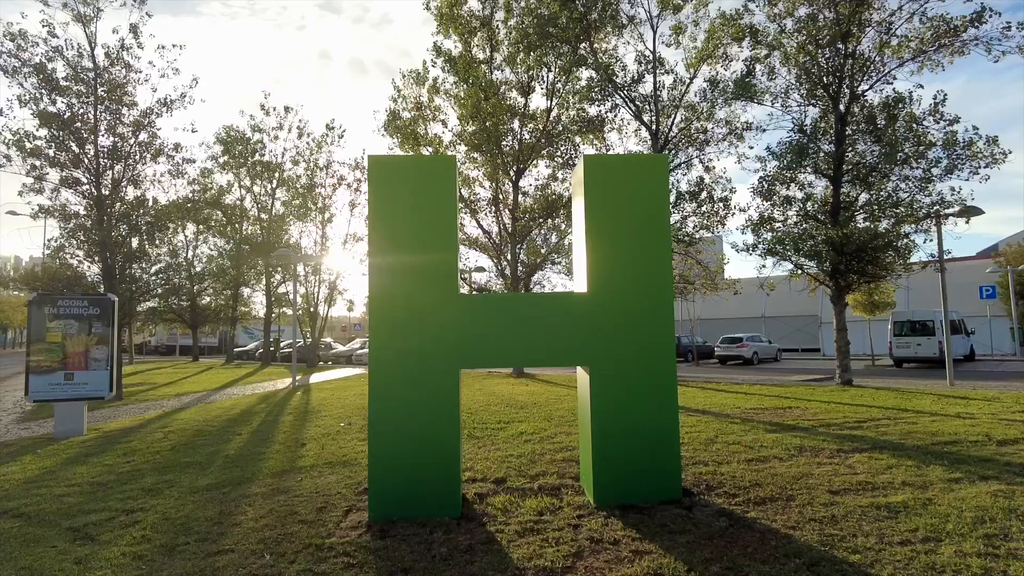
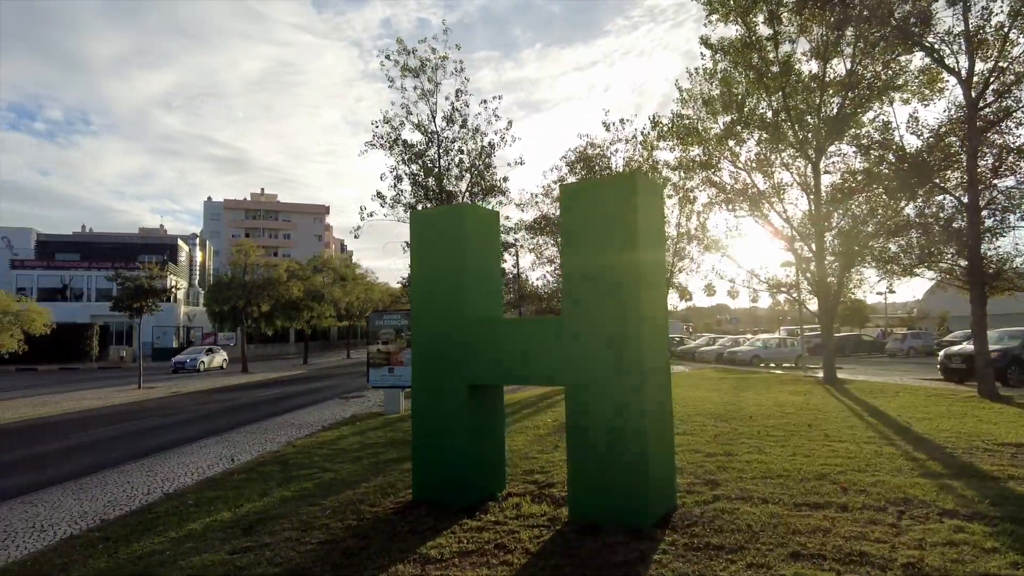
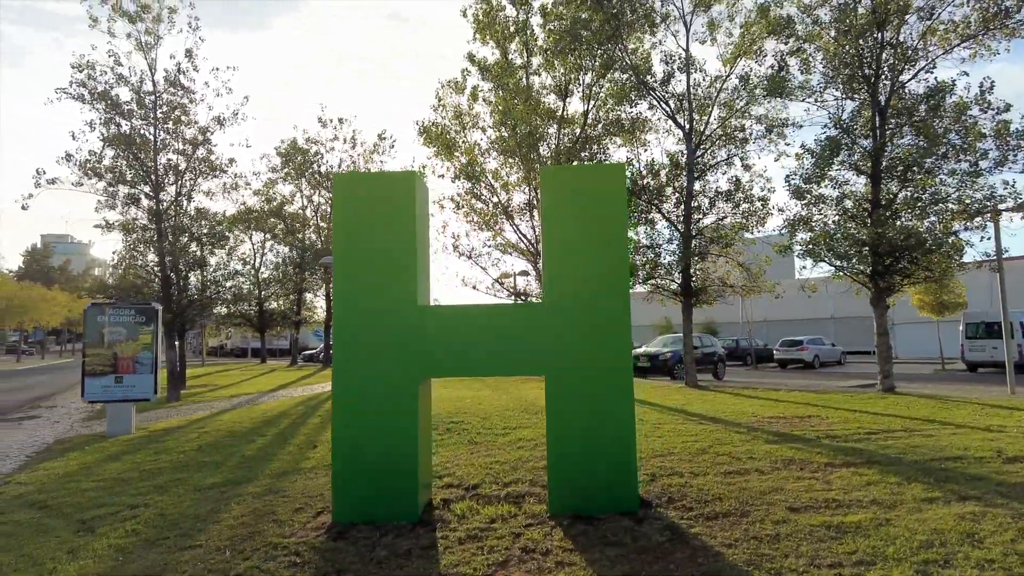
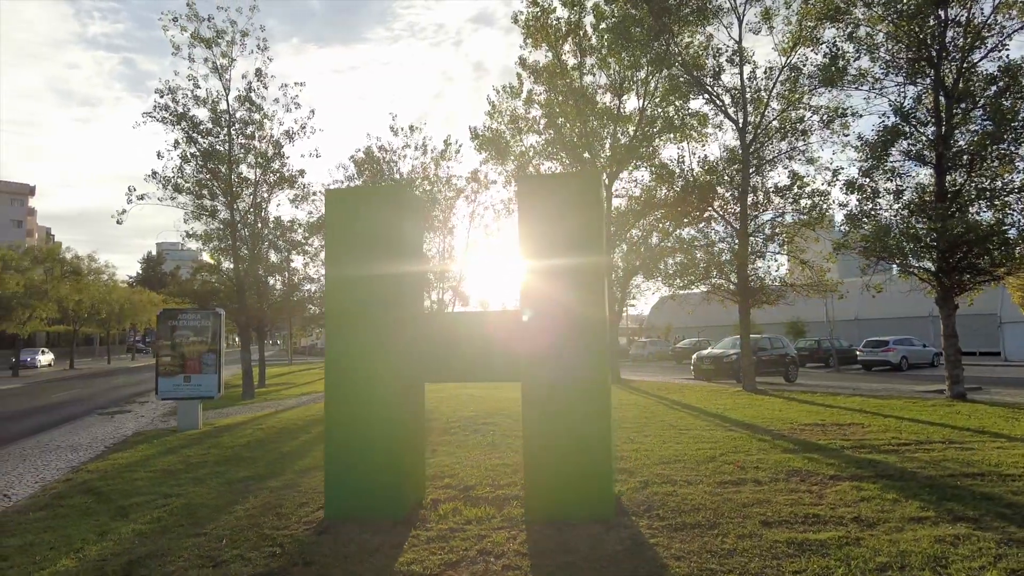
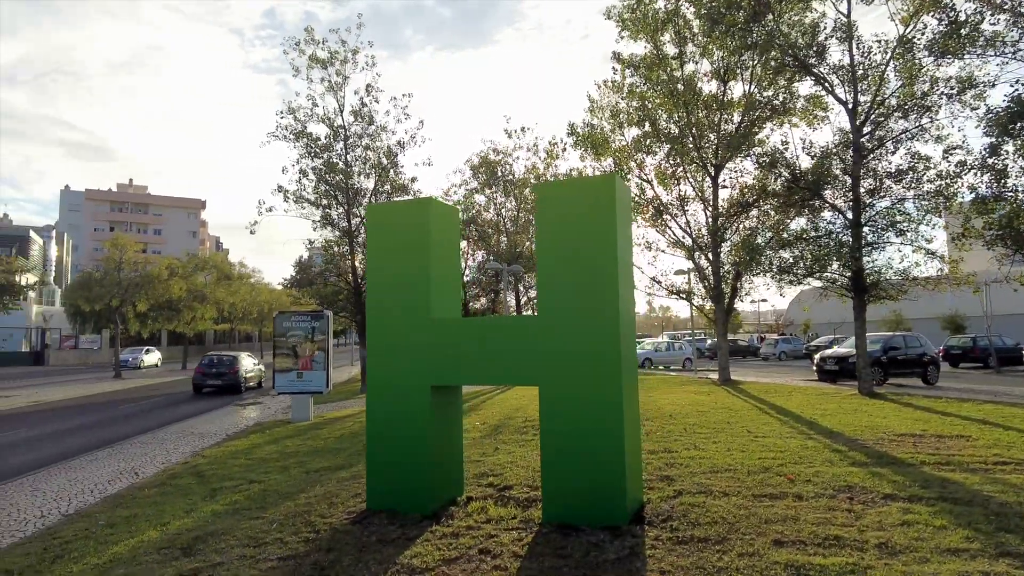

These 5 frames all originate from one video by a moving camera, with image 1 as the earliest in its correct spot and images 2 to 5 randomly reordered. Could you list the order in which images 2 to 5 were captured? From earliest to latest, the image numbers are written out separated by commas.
3, 4, 5, 2
